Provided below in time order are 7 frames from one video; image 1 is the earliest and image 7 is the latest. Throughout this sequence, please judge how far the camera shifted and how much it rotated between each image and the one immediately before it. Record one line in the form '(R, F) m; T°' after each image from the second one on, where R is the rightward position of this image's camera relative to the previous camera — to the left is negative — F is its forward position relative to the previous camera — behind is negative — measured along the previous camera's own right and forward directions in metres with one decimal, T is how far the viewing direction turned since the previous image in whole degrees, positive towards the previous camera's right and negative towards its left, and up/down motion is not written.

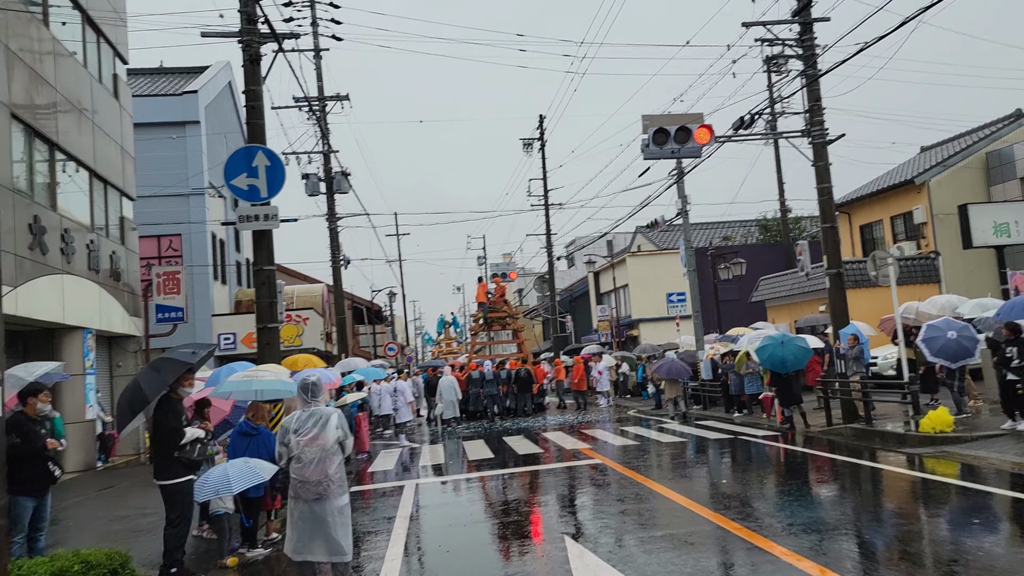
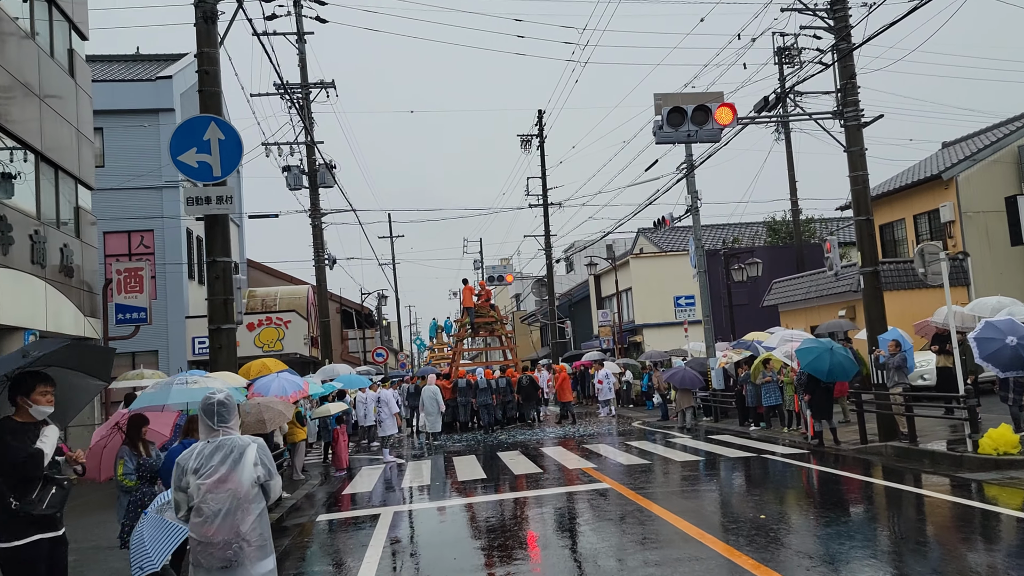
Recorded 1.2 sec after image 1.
(0.0, +1.7) m; 0°
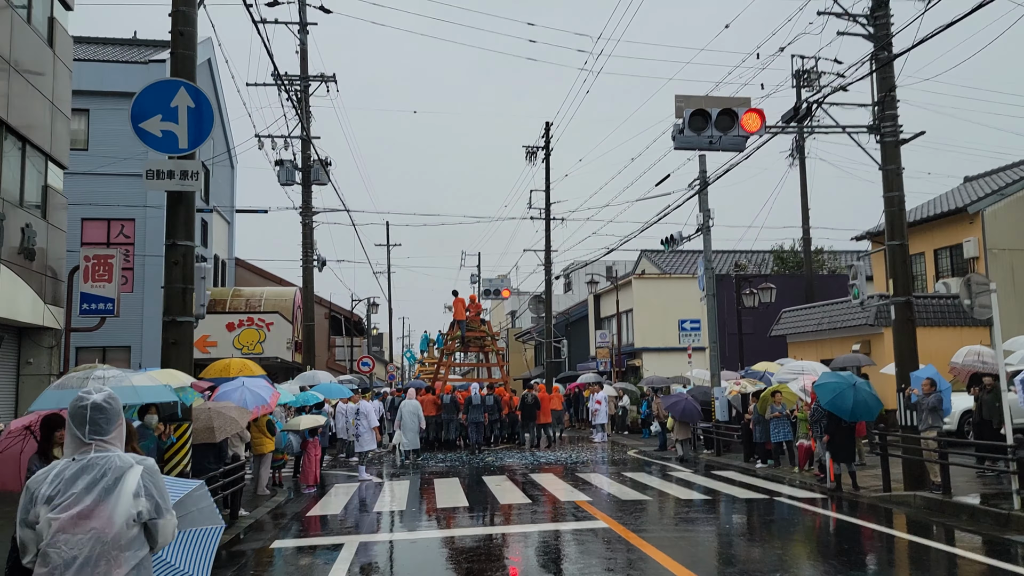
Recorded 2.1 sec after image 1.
(0.0, +1.2) m; 0°
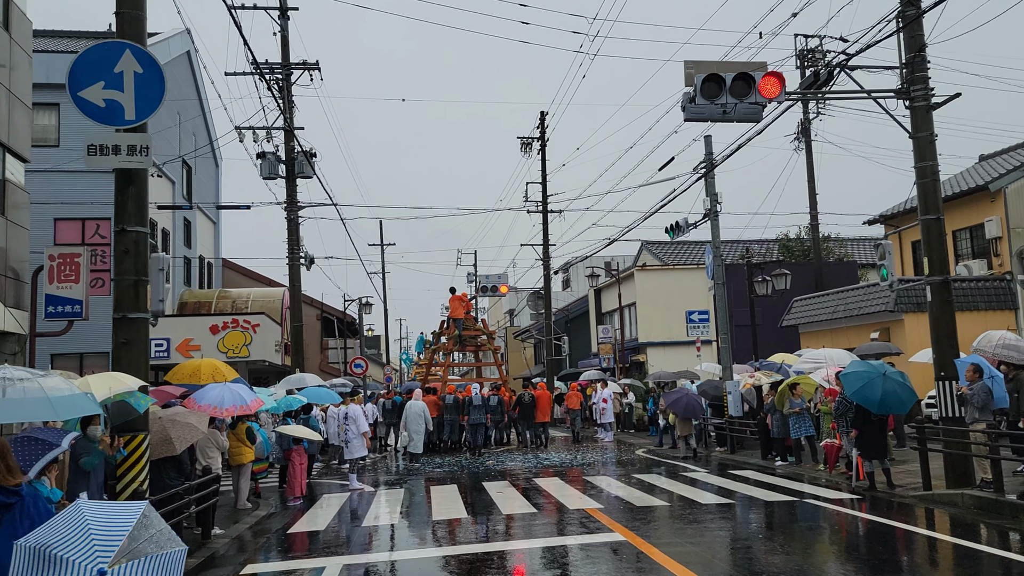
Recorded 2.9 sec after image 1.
(0.0, +1.1) m; 0°
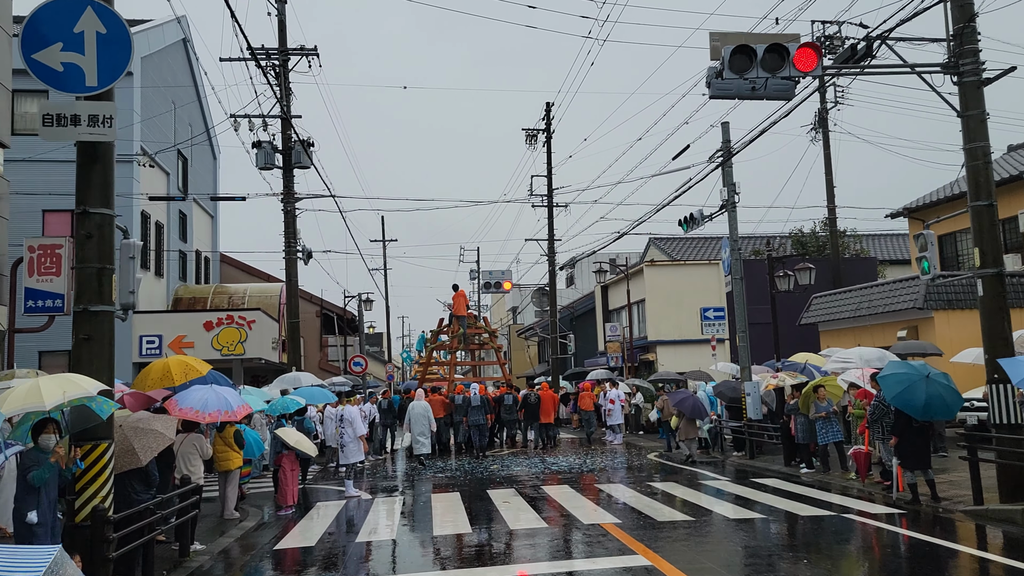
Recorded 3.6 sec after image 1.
(-0.1, +1.0) m; 0°
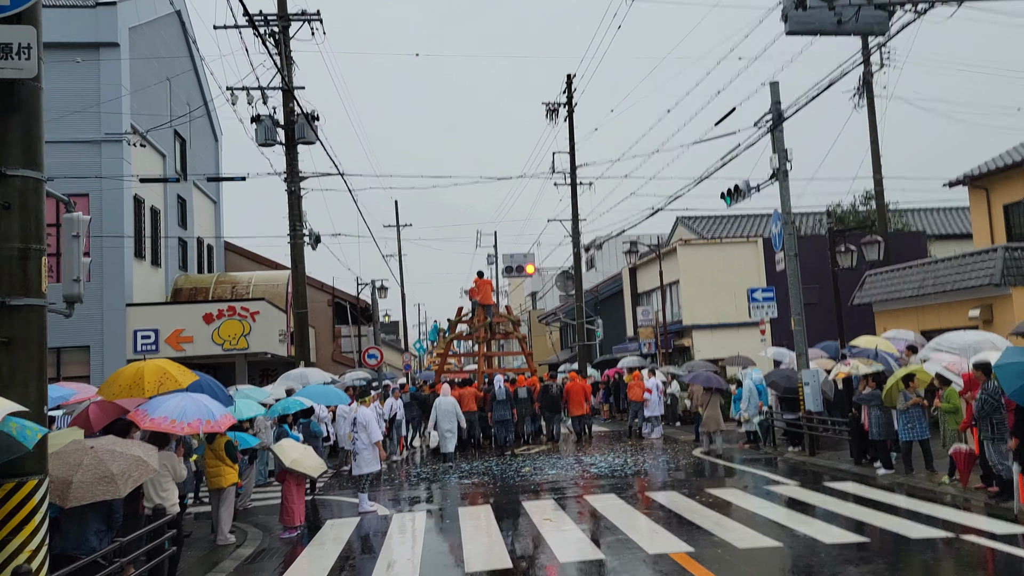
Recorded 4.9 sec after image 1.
(-0.3, +1.8) m; -1°
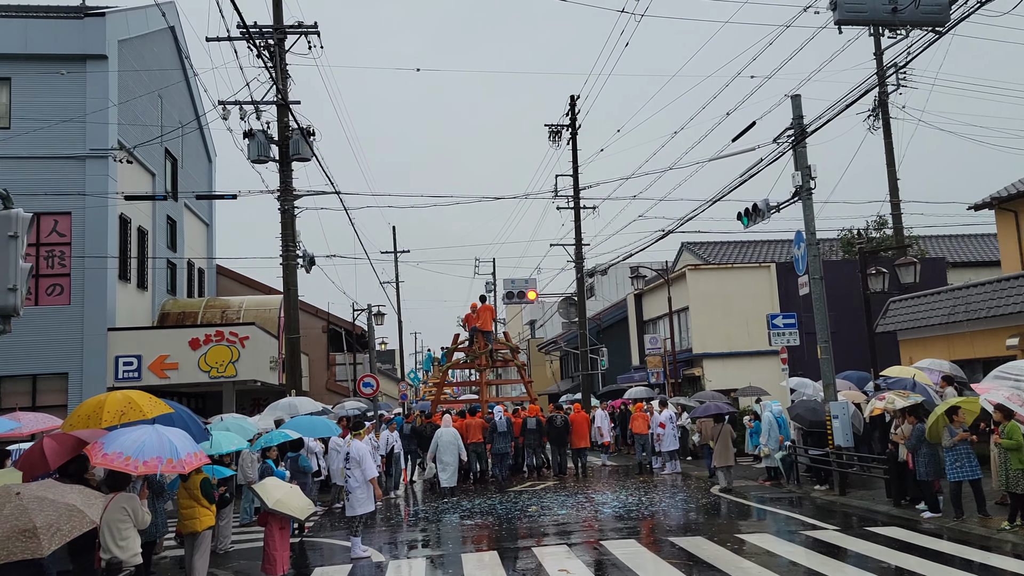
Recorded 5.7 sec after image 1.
(-0.2, +1.0) m; 0°
